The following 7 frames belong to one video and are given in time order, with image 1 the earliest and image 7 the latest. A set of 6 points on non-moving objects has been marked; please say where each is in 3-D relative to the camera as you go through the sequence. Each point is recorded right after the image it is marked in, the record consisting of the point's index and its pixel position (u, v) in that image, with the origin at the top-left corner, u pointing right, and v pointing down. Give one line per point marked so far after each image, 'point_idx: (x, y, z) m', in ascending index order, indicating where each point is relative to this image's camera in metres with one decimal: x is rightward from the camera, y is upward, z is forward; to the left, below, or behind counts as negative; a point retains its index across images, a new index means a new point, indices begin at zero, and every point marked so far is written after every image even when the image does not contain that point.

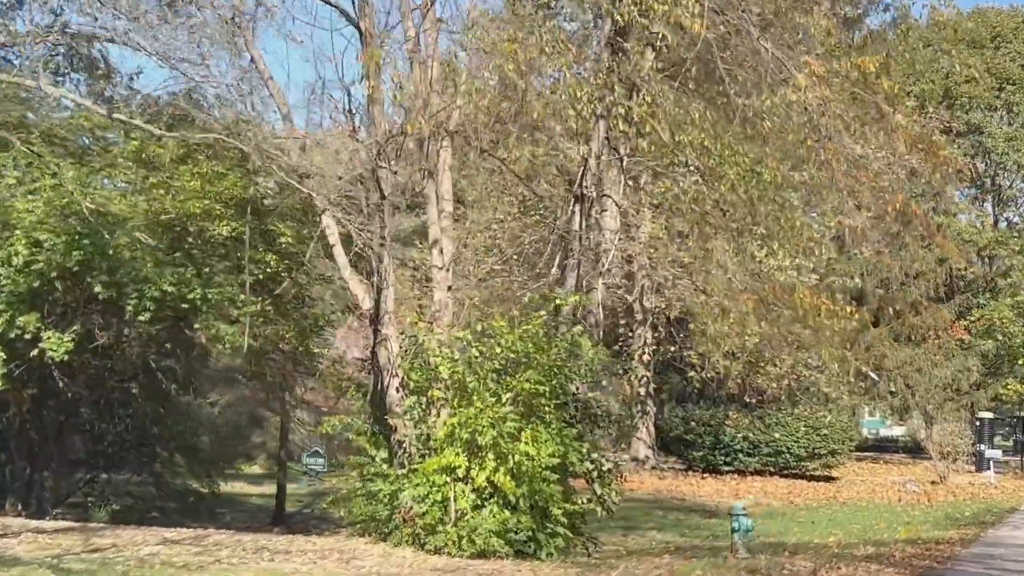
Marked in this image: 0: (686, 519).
0: (+2.6, -3.4, +18.2) m
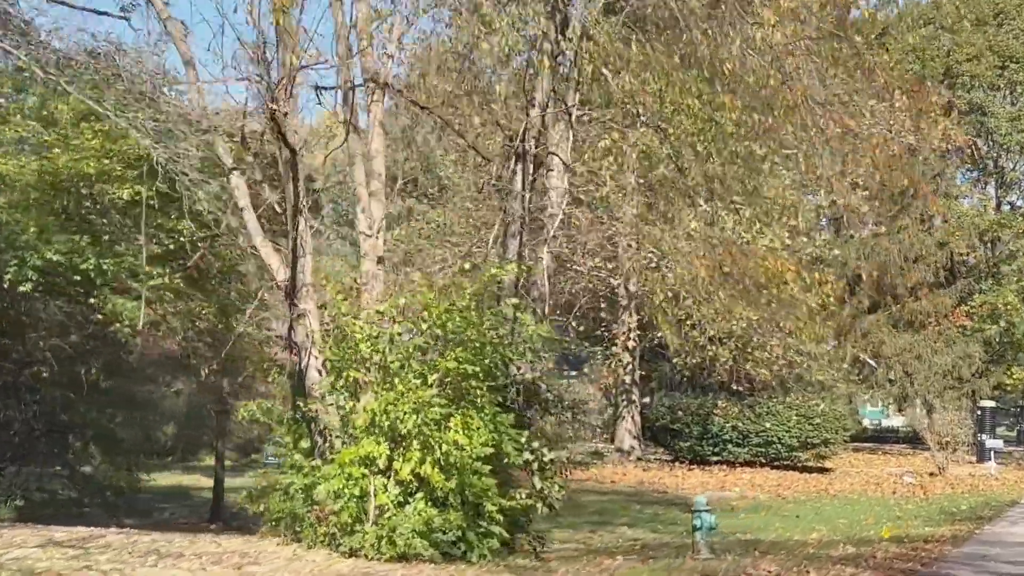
0: (+2.1, -3.1, +17.1) m
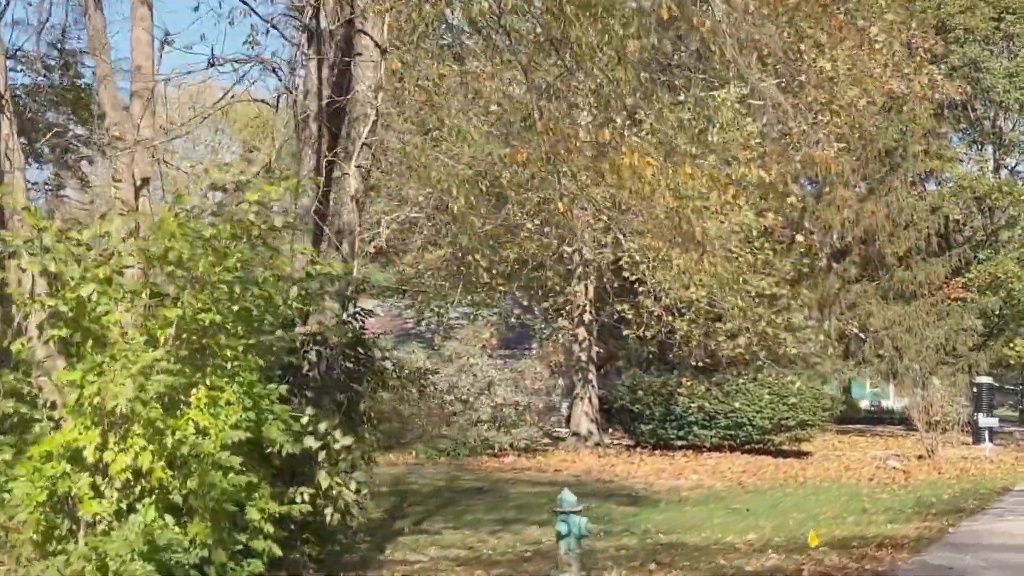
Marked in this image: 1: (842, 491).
0: (+1.0, -2.6, +14.6) m
1: (+4.1, -2.5, +15.4) m
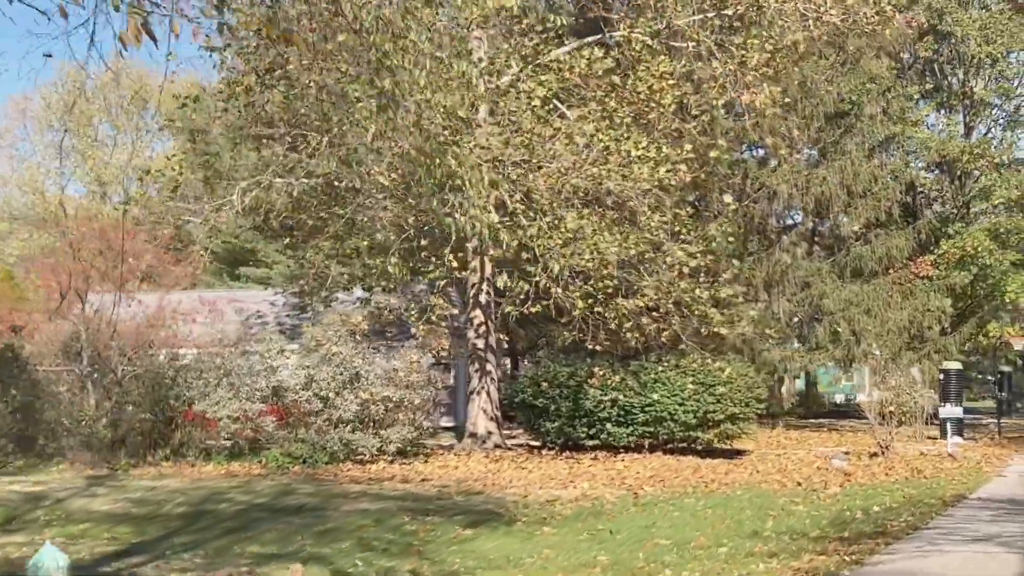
0: (-0.8, -2.2, +11.2) m
1: (+2.3, -2.1, +12.0) m
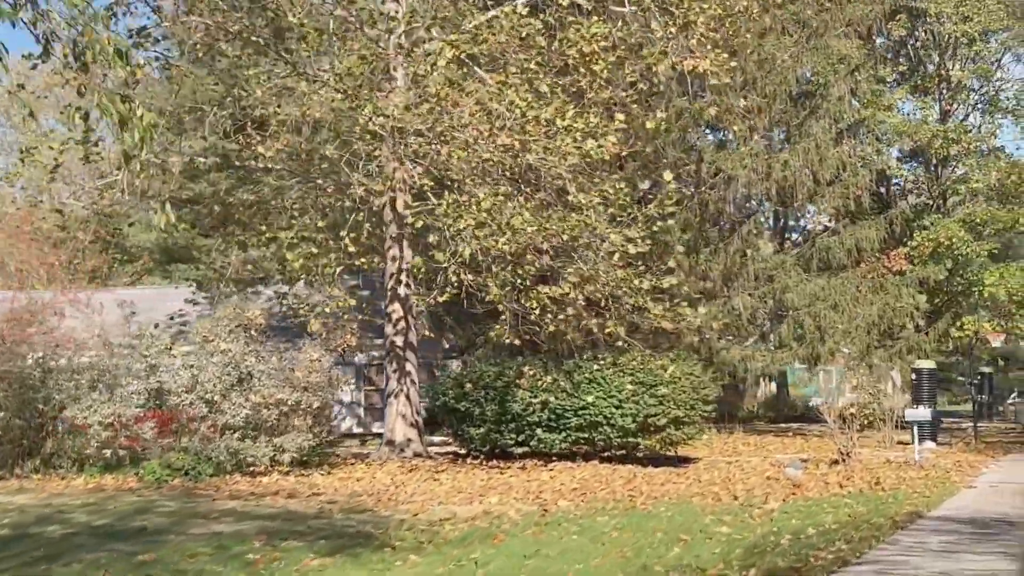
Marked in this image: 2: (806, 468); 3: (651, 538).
0: (-1.8, -2.0, +9.2) m
1: (+1.3, -1.9, +10.0) m
2: (+4.0, -2.4, +16.8) m
3: (+1.1, -1.8, +9.2) m
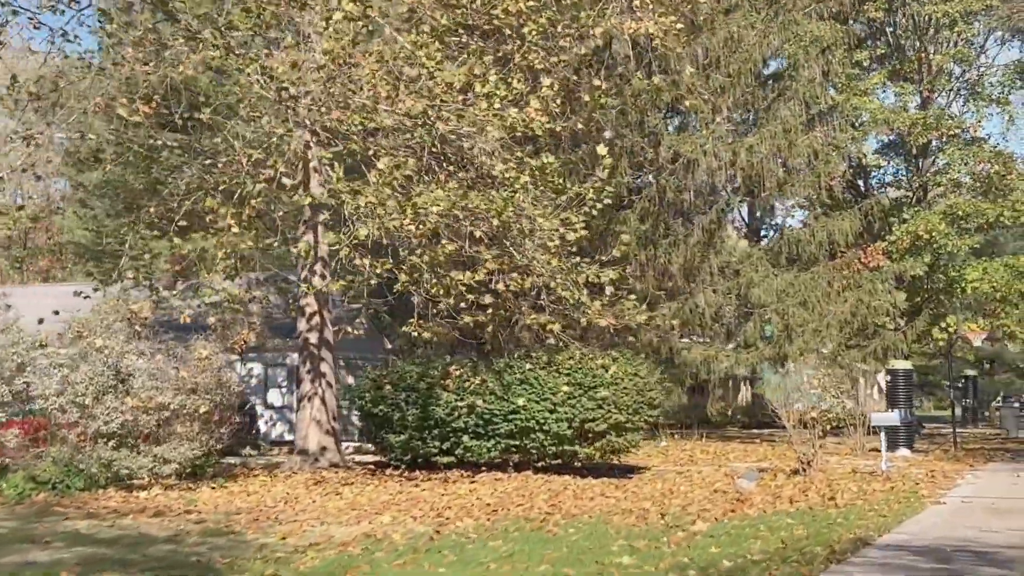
0: (-2.7, -1.9, +7.3) m
1: (+0.4, -1.8, +8.2) m
2: (+3.0, -2.3, +15.0) m
3: (+0.2, -1.7, +7.4) m
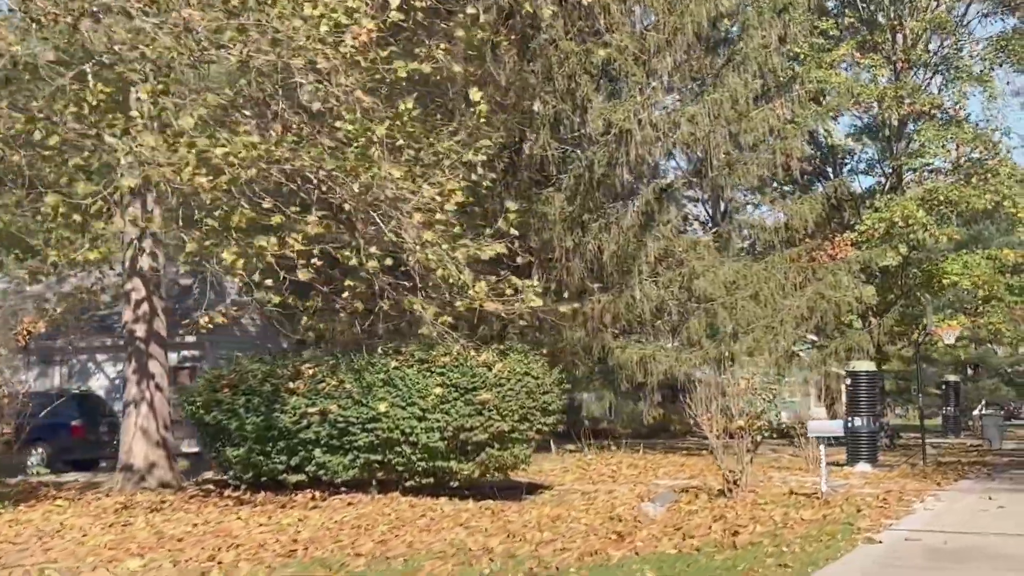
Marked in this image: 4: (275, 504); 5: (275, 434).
0: (-4.1, -1.6, +4.5) m
1: (-1.0, -1.5, +5.4) m
2: (+1.6, -2.1, +12.2) m
3: (-1.2, -1.4, +4.5) m
4: (-2.3, -2.1, +12.0) m
5: (-2.4, -1.5, +12.9) m
